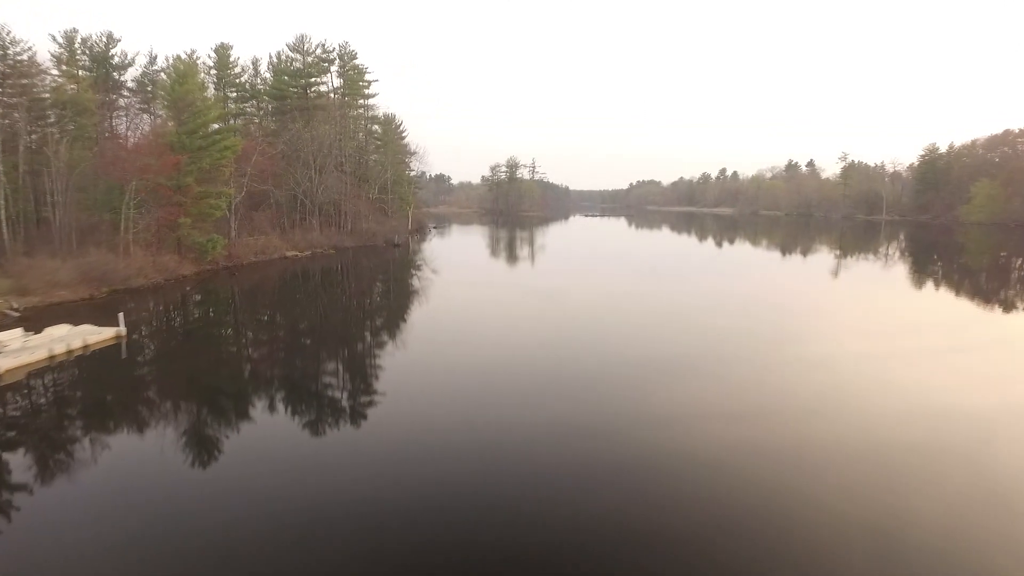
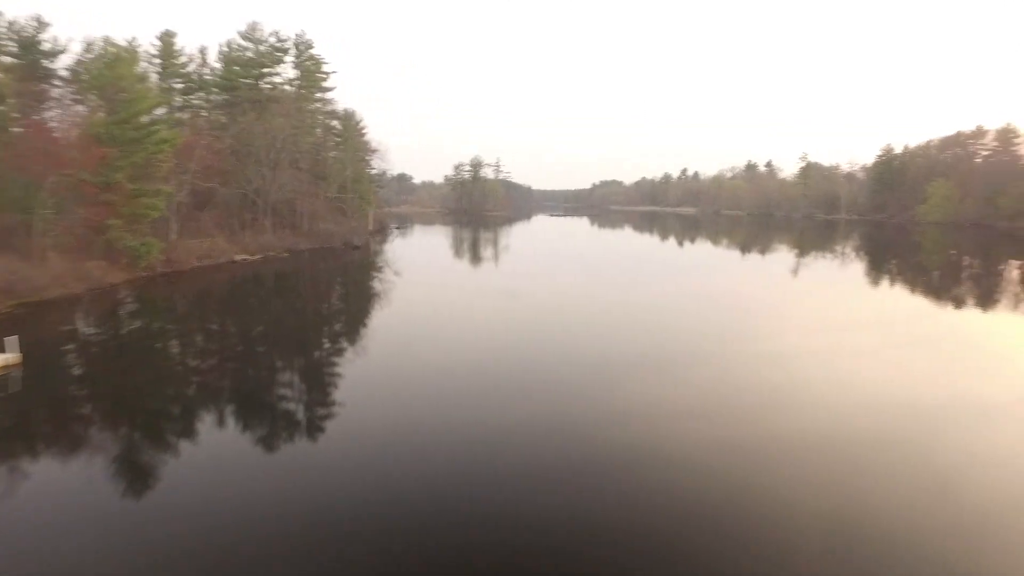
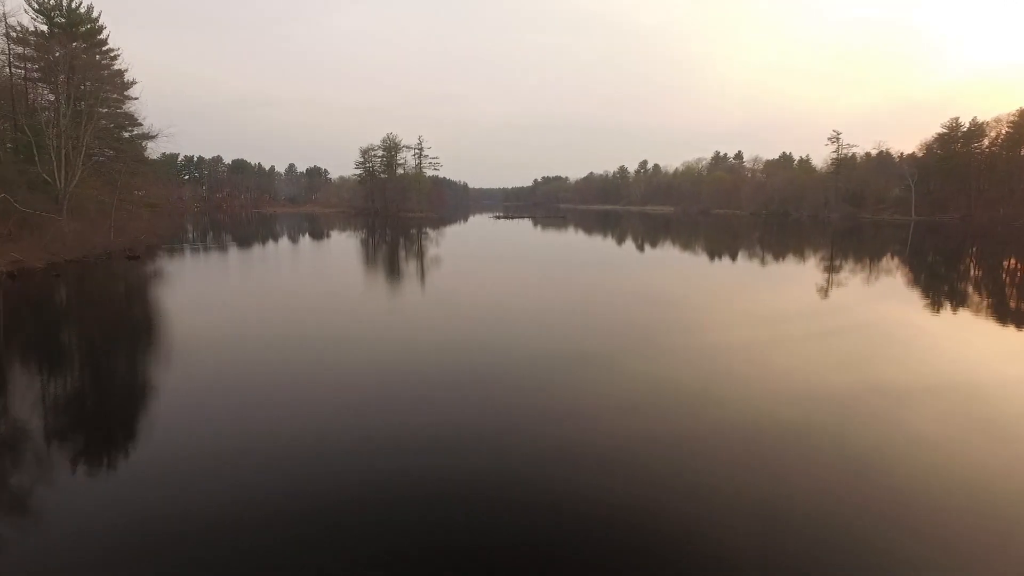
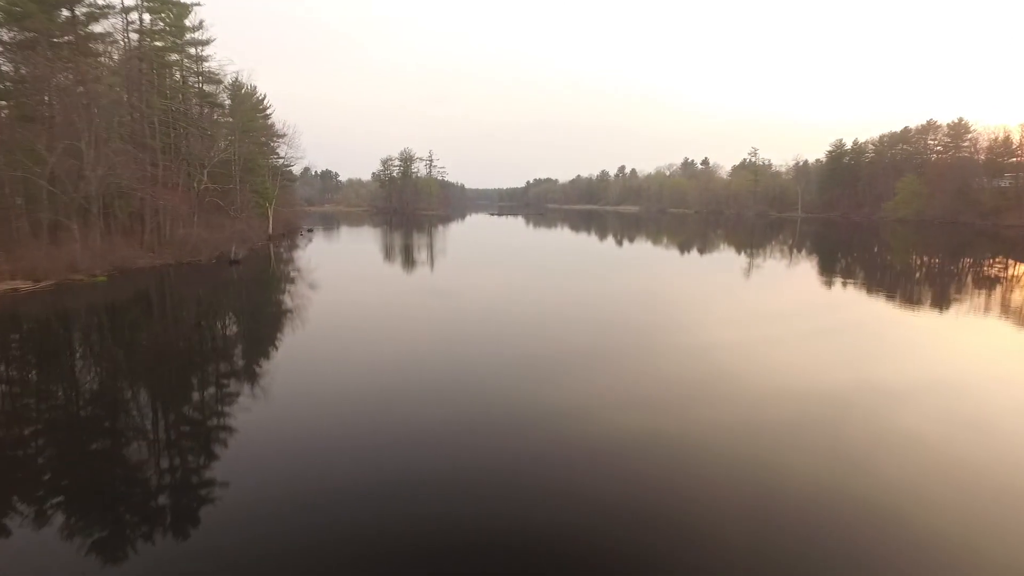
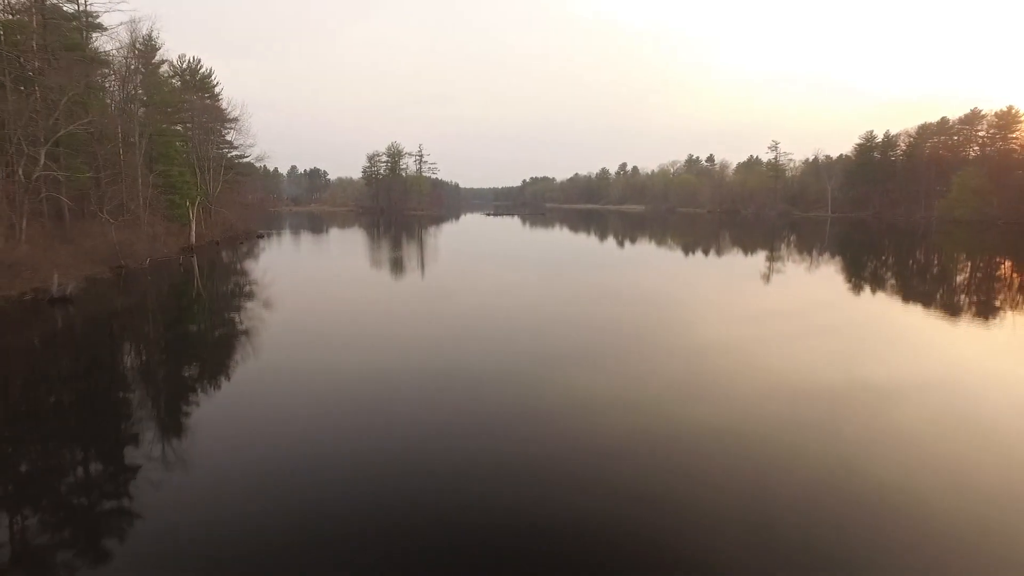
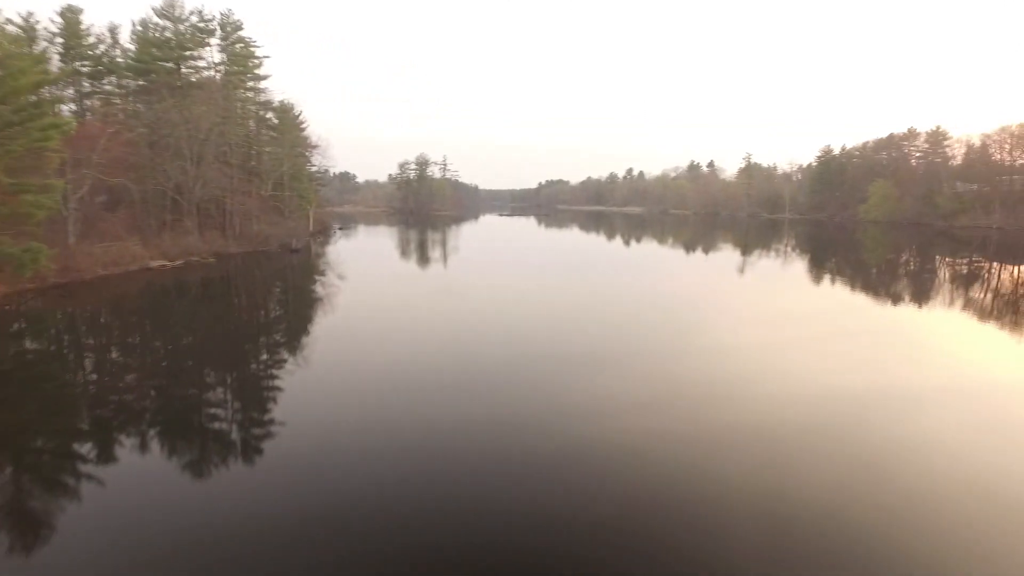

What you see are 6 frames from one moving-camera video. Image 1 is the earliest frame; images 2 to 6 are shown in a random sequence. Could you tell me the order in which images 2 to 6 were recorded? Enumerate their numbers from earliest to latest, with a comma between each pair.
2, 6, 4, 5, 3
